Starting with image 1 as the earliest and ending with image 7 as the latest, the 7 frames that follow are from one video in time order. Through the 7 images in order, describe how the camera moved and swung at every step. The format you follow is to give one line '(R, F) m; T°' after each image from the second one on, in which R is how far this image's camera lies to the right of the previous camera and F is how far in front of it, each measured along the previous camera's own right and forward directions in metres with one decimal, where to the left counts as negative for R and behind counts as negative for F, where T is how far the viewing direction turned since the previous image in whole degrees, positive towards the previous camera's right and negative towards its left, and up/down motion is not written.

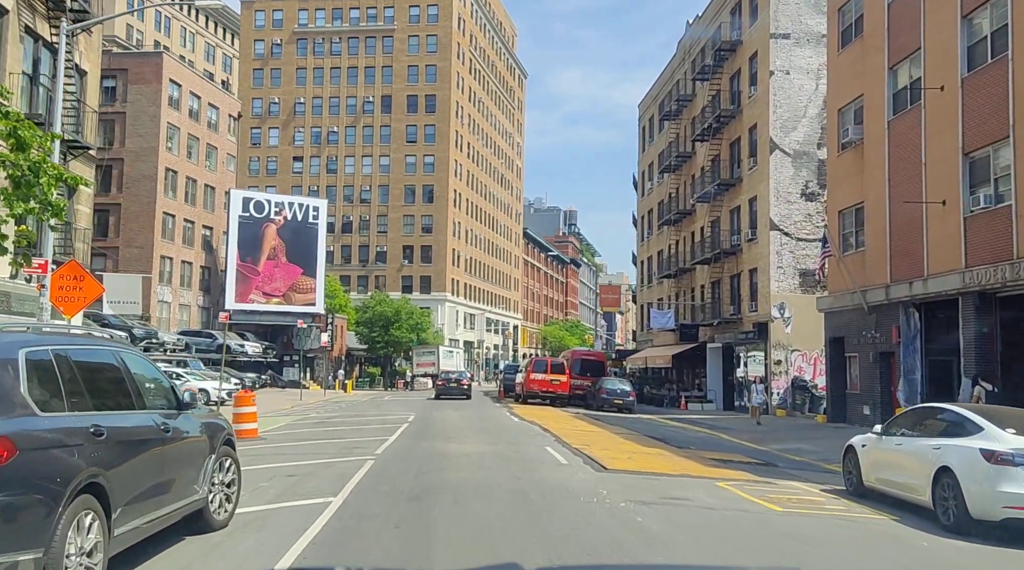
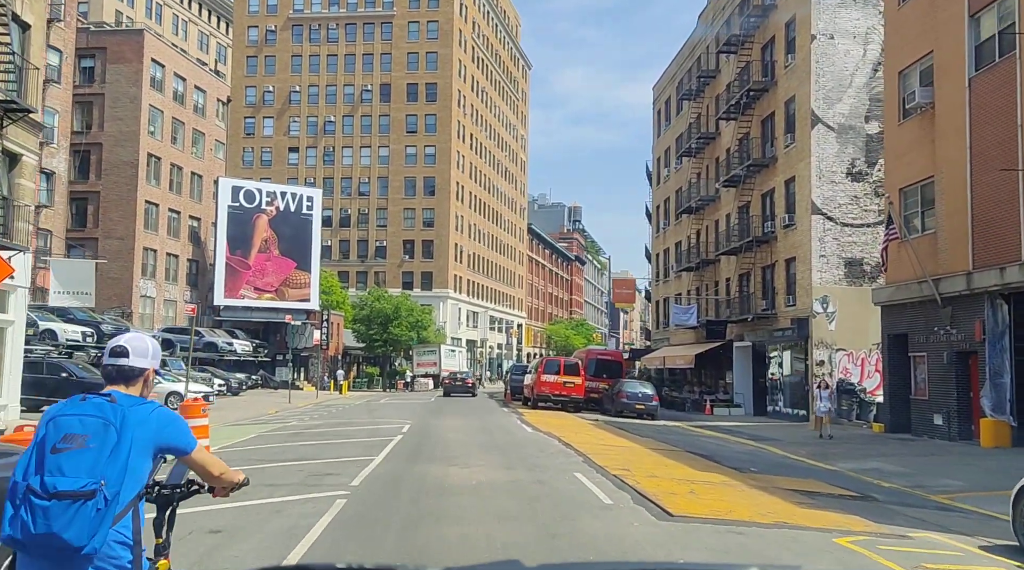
(-0.3, +3.9) m; 0°
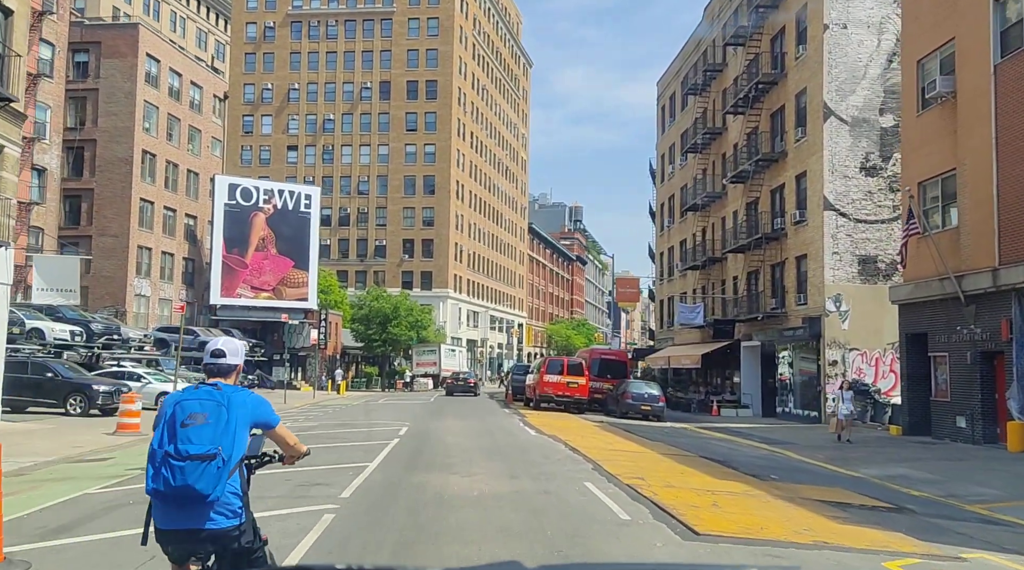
(-0.1, +1.0) m; 0°
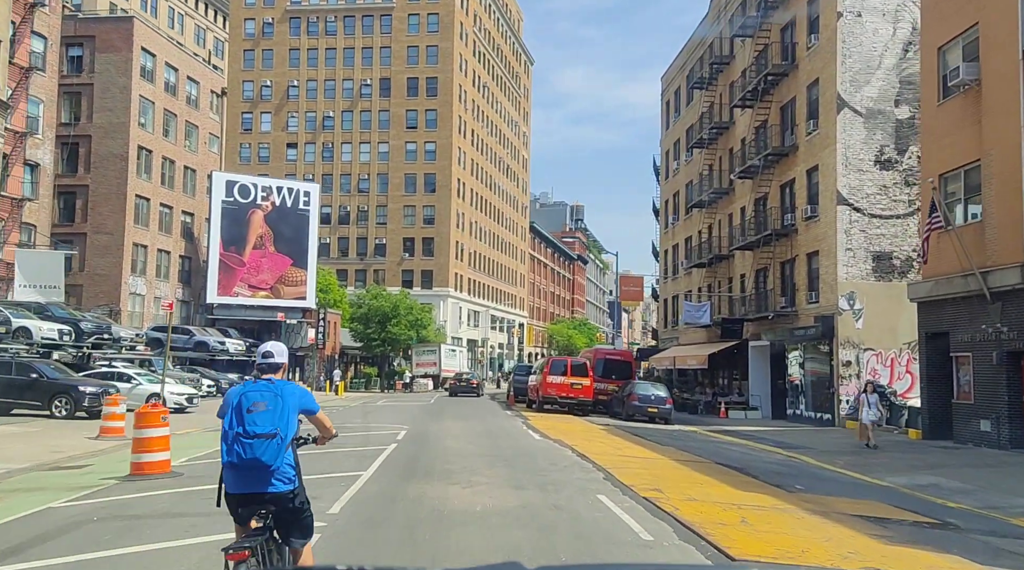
(-0.1, +1.0) m; 0°
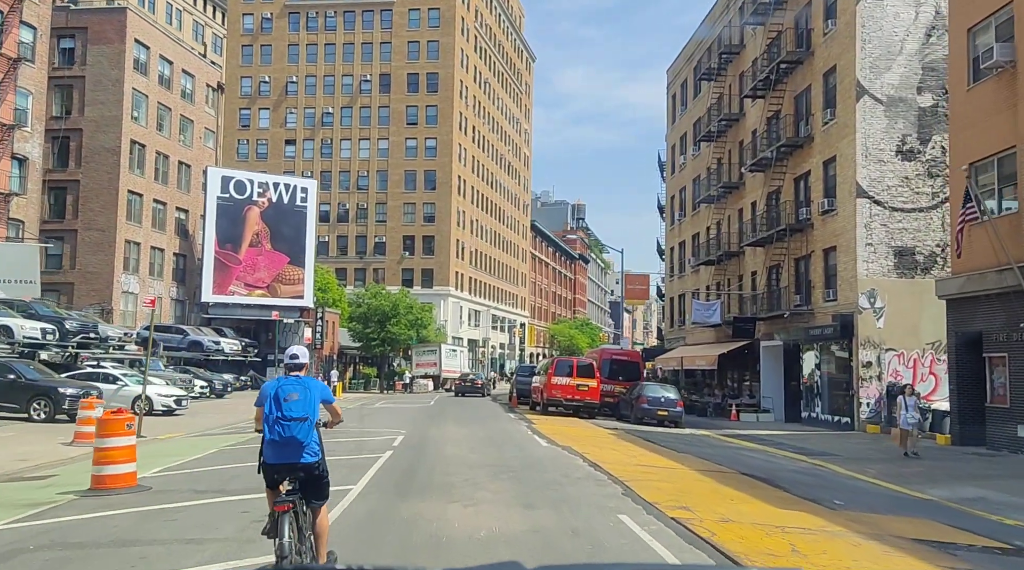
(-0.1, +1.4) m; 0°
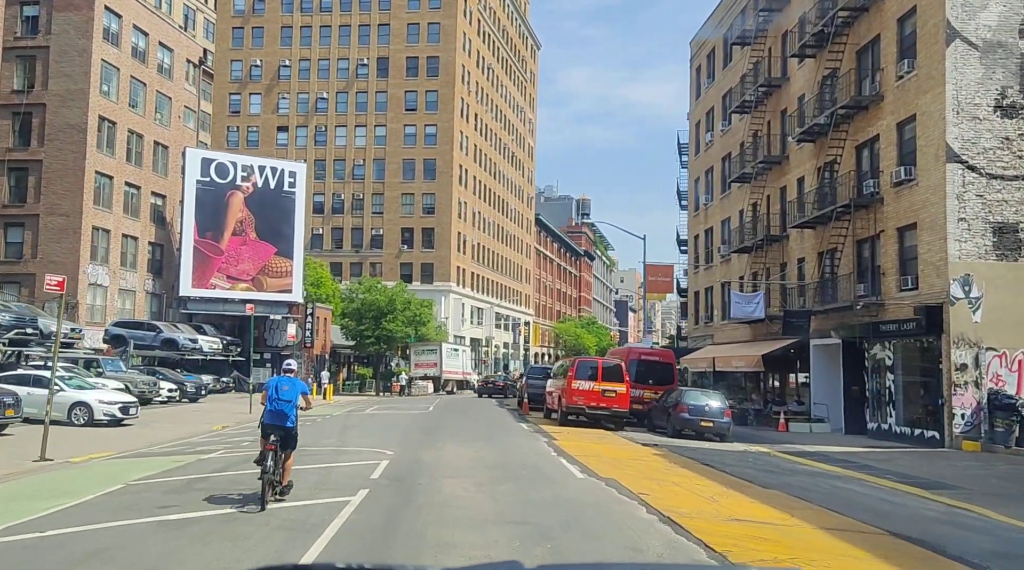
(-0.3, +5.1) m; 0°
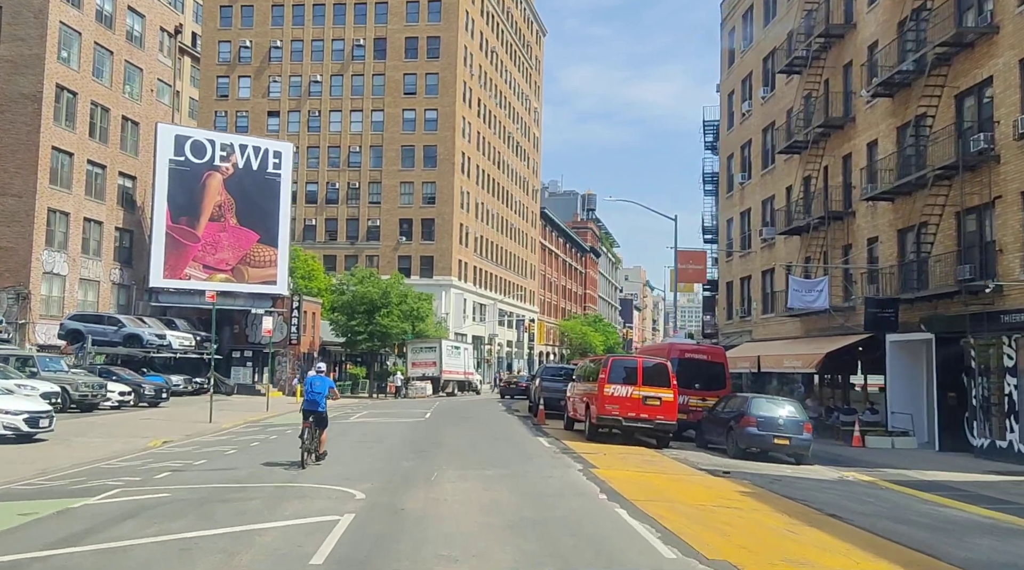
(-0.4, +5.6) m; 0°
